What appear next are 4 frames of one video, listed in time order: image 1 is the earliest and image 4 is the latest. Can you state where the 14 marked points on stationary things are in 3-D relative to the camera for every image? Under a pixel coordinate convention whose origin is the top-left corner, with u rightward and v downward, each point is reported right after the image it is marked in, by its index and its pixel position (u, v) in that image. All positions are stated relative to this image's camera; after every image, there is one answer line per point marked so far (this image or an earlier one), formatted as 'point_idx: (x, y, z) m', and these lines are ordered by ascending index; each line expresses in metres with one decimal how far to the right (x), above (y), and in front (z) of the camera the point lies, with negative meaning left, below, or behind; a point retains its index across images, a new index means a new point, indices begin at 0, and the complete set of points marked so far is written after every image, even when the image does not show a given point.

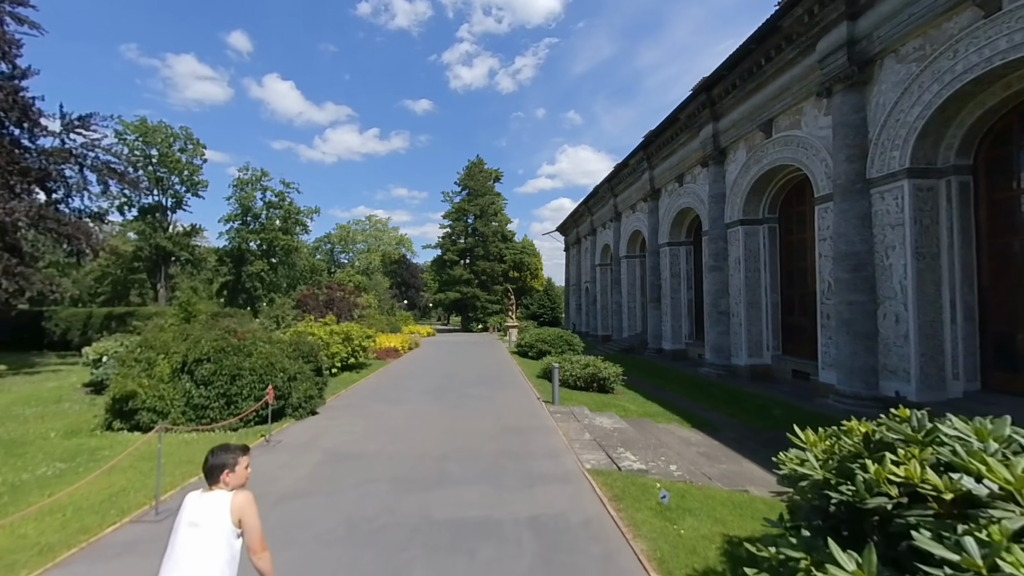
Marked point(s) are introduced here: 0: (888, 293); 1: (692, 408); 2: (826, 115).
0: (+9.1, -0.1, +10.4) m
1: (+4.6, -3.1, +11.2) m
2: (+8.9, +4.9, +12.2) m
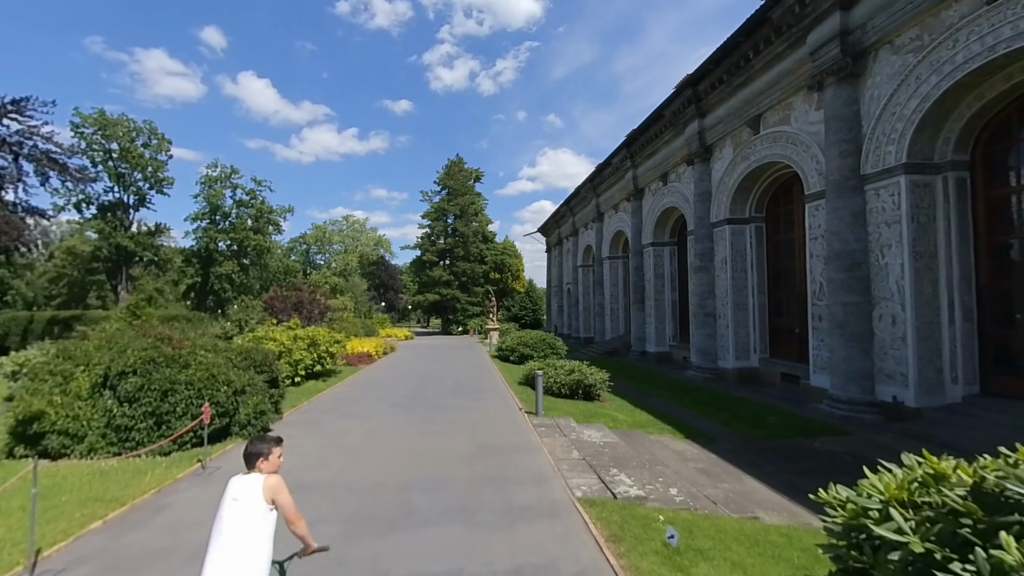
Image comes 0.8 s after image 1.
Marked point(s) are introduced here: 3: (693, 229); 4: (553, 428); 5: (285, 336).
0: (+8.6, -0.1, +10.0) m
1: (+4.2, -3.1, +10.5) m
2: (+8.4, +4.9, +11.8) m
3: (+7.4, +2.4, +17.6) m
4: (+0.7, -2.5, +7.6) m
5: (-6.4, -1.4, +12.2) m
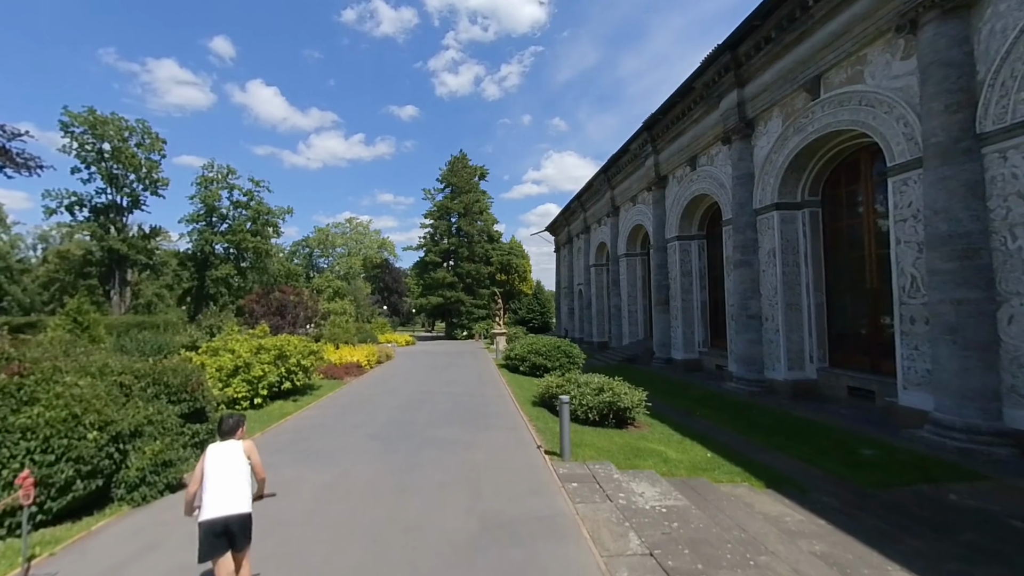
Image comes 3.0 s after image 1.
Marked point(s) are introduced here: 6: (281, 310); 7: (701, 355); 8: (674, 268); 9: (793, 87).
0: (+8.9, 0.0, +7.6) m
1: (+4.4, -3.0, +8.2) m
2: (+8.6, +5.0, +9.4) m
3: (+7.7, +2.4, +15.2) m
4: (+0.9, -2.4, +5.3) m
5: (-6.1, -1.3, +9.9) m
6: (-10.3, -1.0, +19.3) m
7: (+8.1, -2.9, +18.4) m
8: (+7.2, +0.9, +19.2) m
9: (+8.0, +5.7, +12.3) m
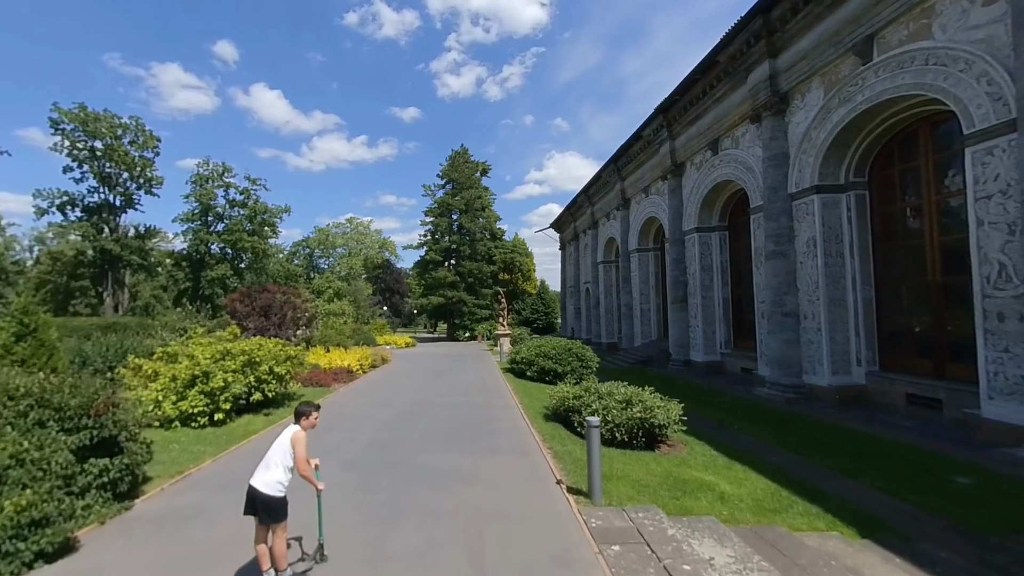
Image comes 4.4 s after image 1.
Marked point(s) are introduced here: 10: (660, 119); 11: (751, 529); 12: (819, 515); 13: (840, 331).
0: (+9.0, +0.2, +6.0) m
1: (+4.6, -2.9, +6.6) m
2: (+8.7, +5.2, +7.9) m
3: (+7.9, +2.6, +13.6) m
4: (+1.1, -2.3, +3.8) m
5: (-6.0, -1.2, +8.5) m
6: (-10.1, -0.9, +17.8) m
7: (+8.3, -2.7, +16.9) m
8: (+7.4, +1.1, +17.7) m
9: (+8.2, +5.9, +10.8) m
10: (+6.5, +7.5, +19.1) m
11: (+2.6, -2.6, +4.6) m
12: (+3.7, -2.7, +5.1) m
13: (+8.8, -1.1, +11.5) m
